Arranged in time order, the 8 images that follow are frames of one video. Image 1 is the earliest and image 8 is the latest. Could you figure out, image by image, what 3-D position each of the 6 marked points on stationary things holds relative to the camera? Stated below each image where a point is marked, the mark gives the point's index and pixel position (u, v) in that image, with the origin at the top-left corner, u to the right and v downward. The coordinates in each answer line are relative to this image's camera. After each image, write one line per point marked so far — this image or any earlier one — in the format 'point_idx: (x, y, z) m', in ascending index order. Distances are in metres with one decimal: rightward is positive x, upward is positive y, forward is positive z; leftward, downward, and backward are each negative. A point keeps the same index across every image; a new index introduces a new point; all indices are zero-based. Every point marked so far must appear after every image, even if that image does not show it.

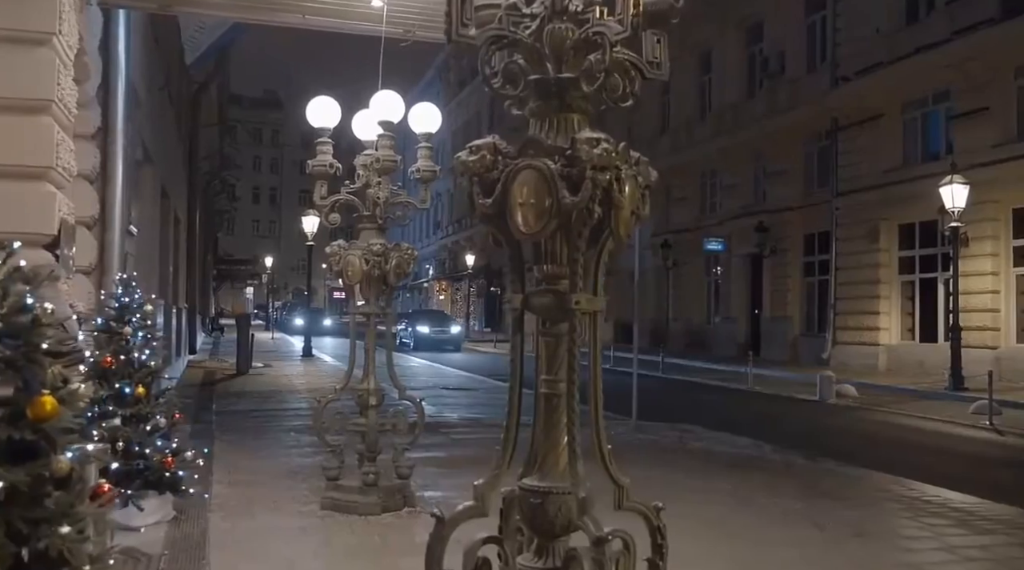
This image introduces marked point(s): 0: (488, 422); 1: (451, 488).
0: (-0.4, -2.2, +14.7) m
1: (-0.6, -2.1, +9.7) m
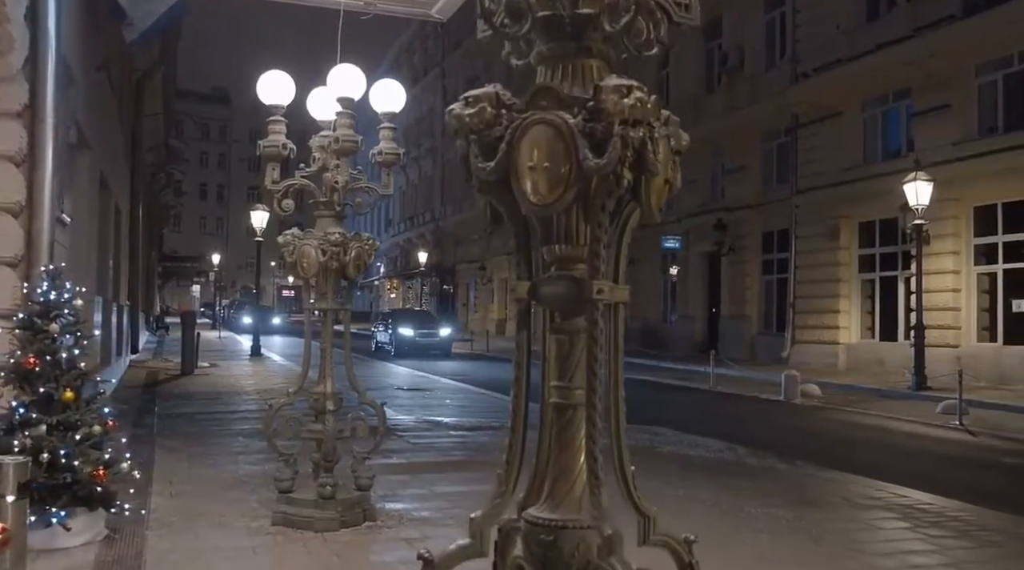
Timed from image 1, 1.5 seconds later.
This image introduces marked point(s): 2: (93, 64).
0: (-1.0, -2.1, +14.0) m
1: (-1.0, -2.1, +9.0) m
2: (-6.9, +3.6, +15.0) m
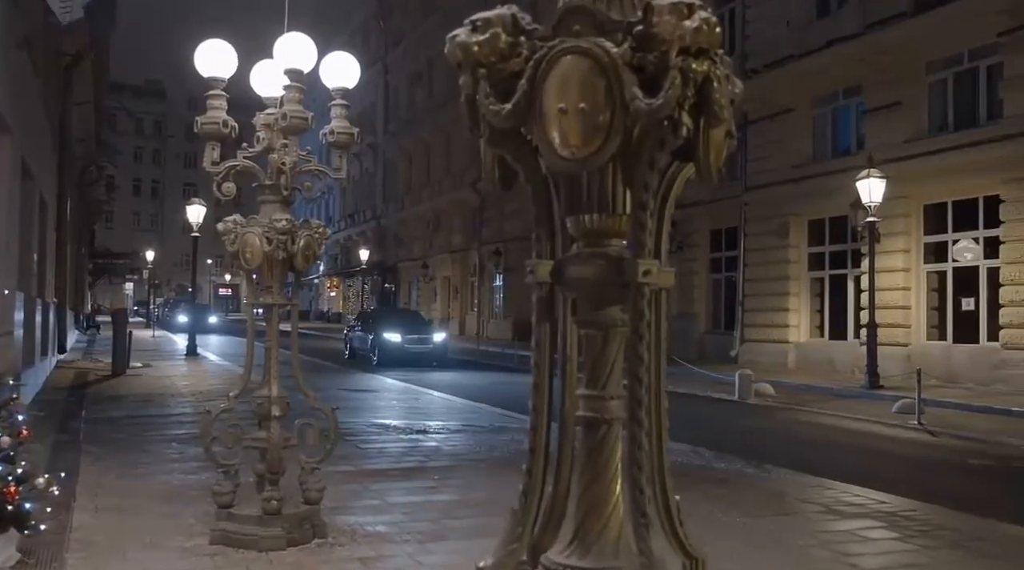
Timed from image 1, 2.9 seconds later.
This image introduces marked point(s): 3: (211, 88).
0: (-1.6, -2.1, +13.2) m
1: (-1.3, -2.0, +8.2) m
2: (-7.6, +3.7, +13.9) m
3: (-2.5, +1.6, +7.5) m
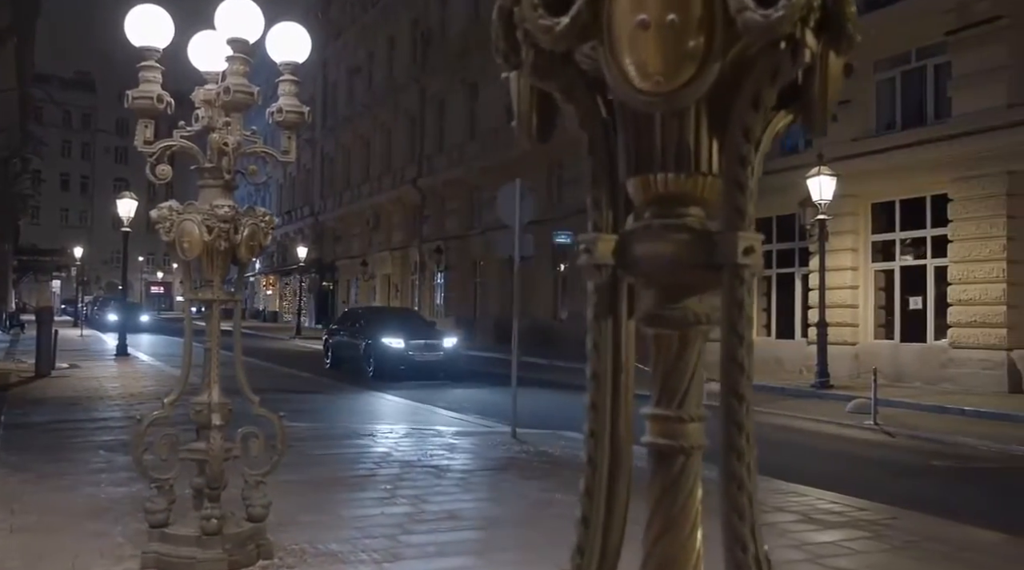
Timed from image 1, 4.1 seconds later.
0: (-2.2, -2.0, +12.5) m
1: (-1.6, -2.0, +7.5) m
2: (-8.2, +3.8, +12.8) m
3: (-2.7, +1.7, +6.7) m
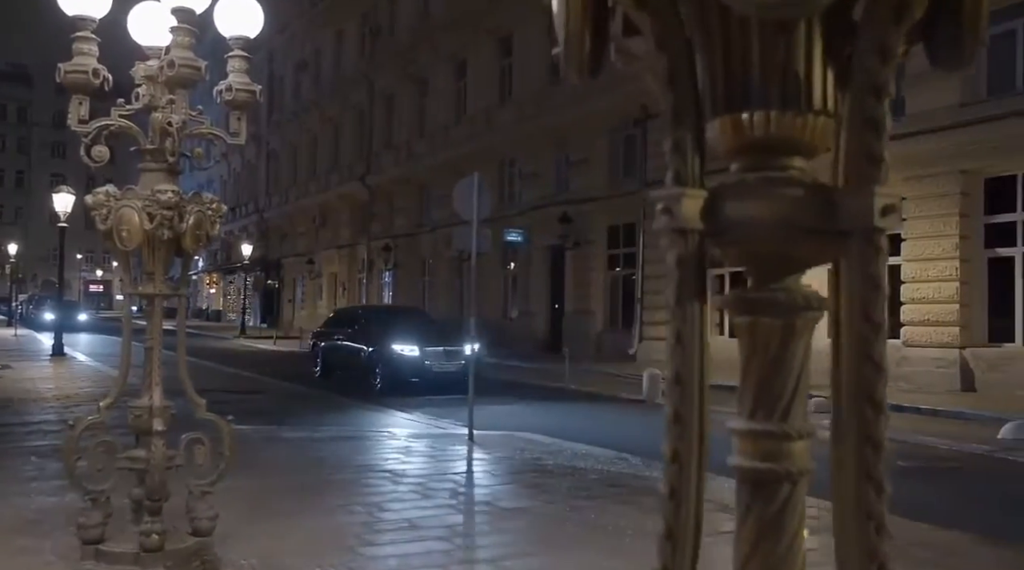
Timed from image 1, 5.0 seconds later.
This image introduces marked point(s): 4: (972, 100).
0: (-2.8, -2.0, +11.9) m
1: (-1.9, -1.9, +7.0) m
2: (-8.7, +3.8, +11.9) m
3: (-2.9, +1.7, +6.1) m
4: (+9.4, +3.8, +18.8) m
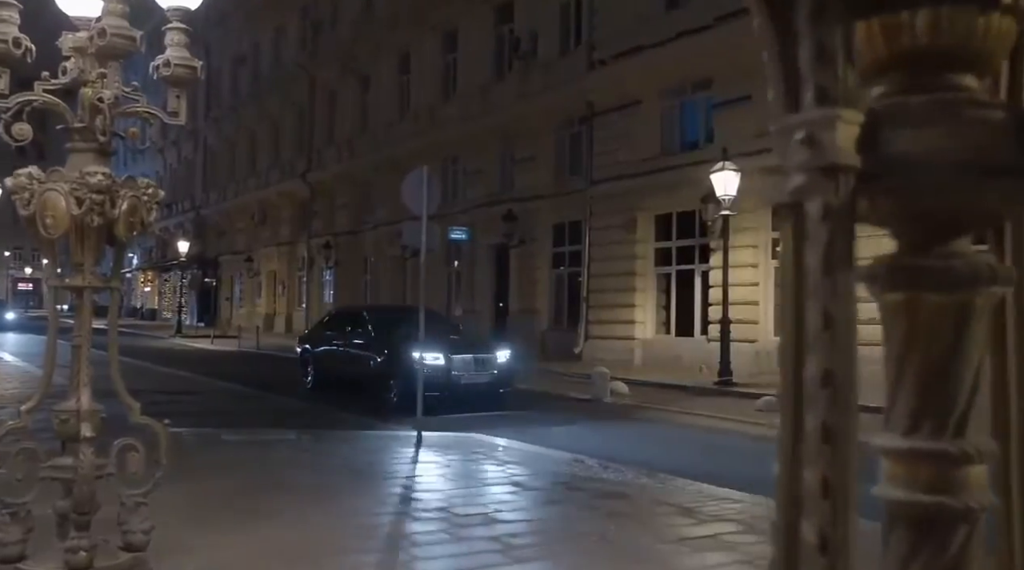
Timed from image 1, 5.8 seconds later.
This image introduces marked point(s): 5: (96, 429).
0: (-3.4, -1.9, +11.3) m
1: (-2.1, -1.9, +6.5) m
2: (-9.3, +3.9, +10.9) m
3: (-3.1, +1.8, +5.6) m
4: (+8.4, +3.8, +19.0) m
5: (-2.5, -0.9, +5.5) m
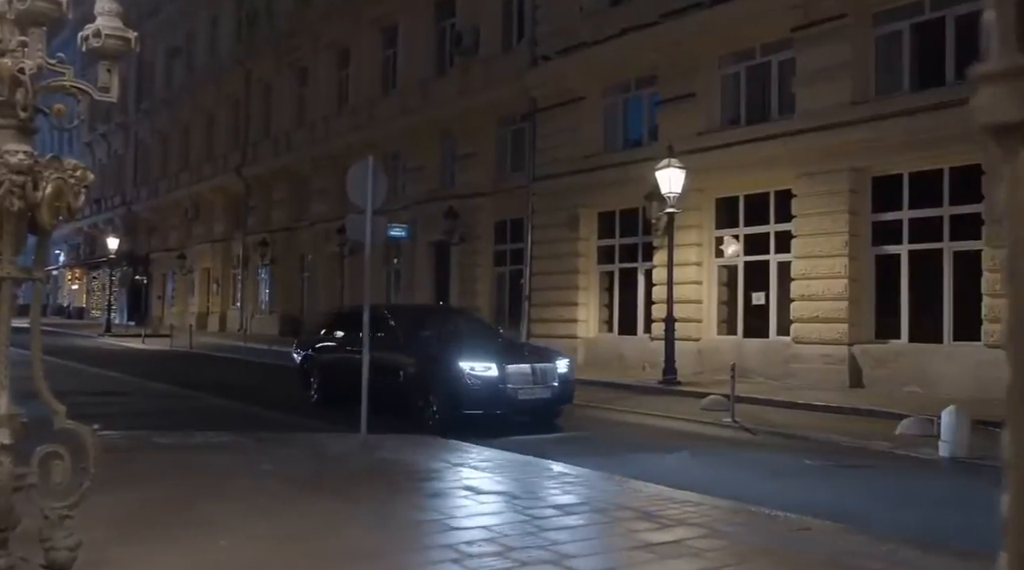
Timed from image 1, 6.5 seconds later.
0: (-4.0, -1.9, +10.7) m
1: (-2.4, -1.8, +6.0) m
2: (-9.8, +4.0, +9.9) m
3: (-3.3, +1.8, +5.0) m
4: (+7.3, +3.9, +19.1) m
5: (-2.7, -0.8, +5.0) m
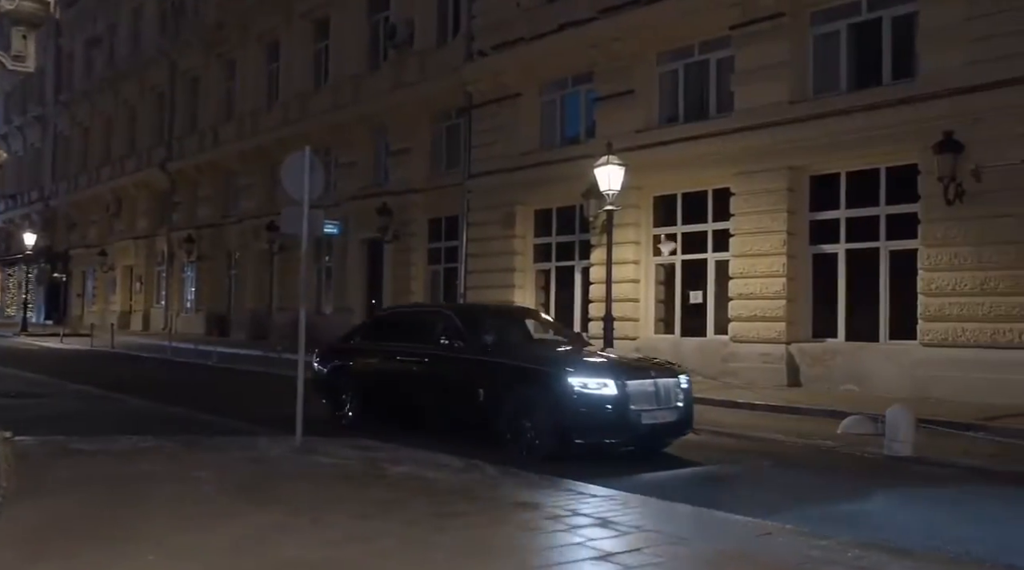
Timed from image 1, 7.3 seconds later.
0: (-4.6, -1.8, +10.0) m
1: (-2.7, -1.8, +5.4) m
2: (-10.3, +4.0, +8.8) m
3: (-3.5, +1.9, +4.4) m
4: (+6.0, +3.9, +19.2) m
5: (-2.9, -0.8, +4.4) m
